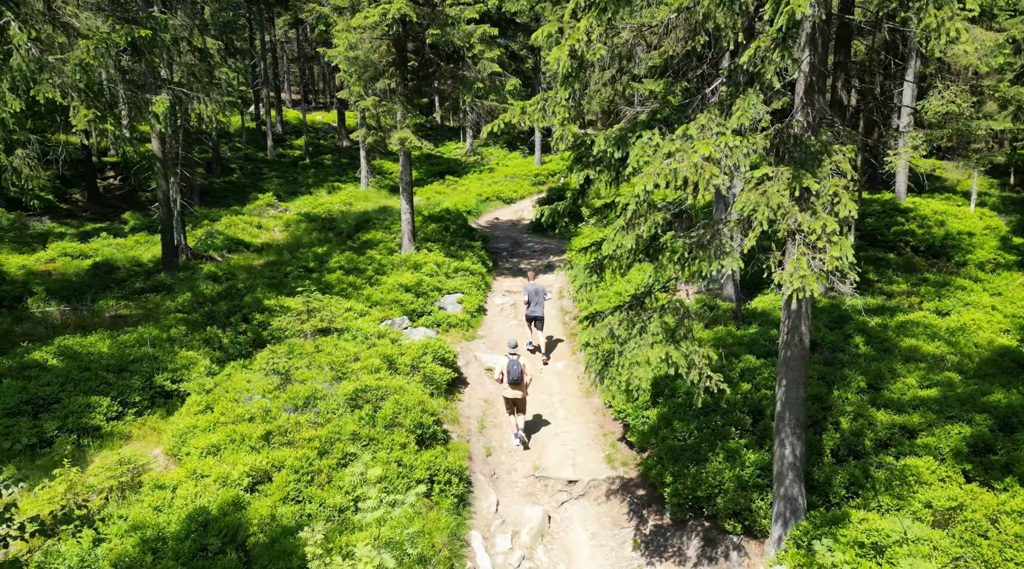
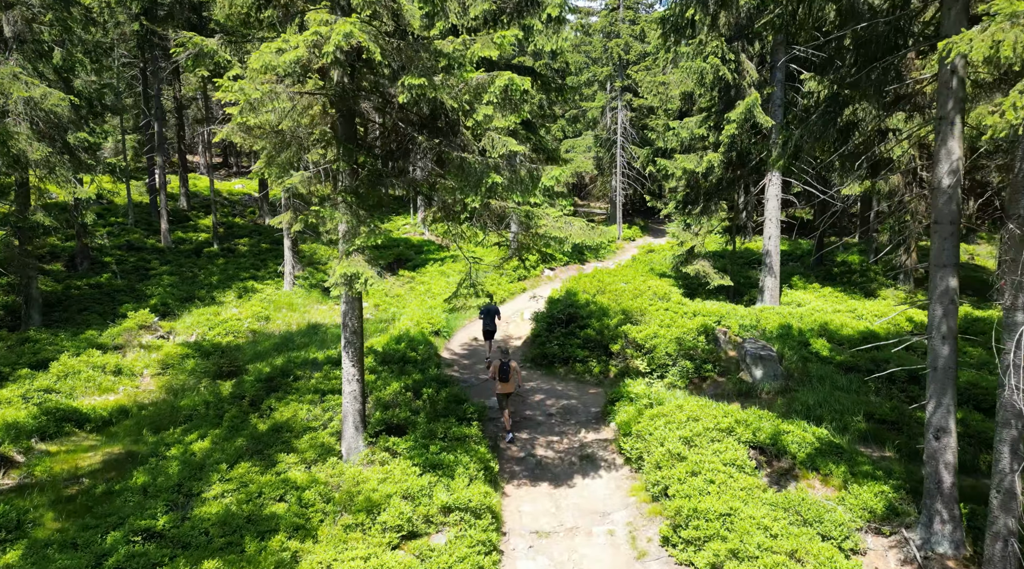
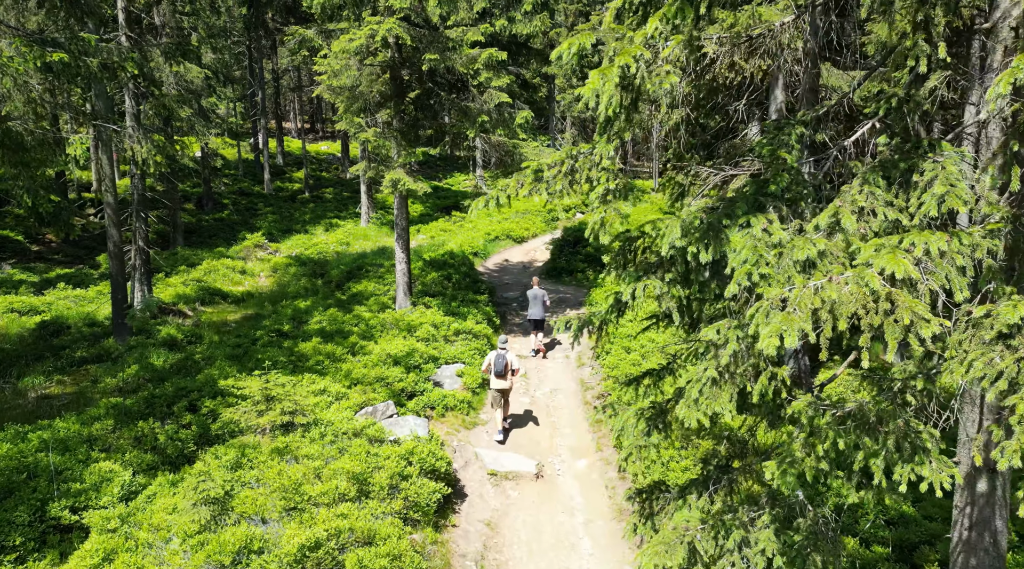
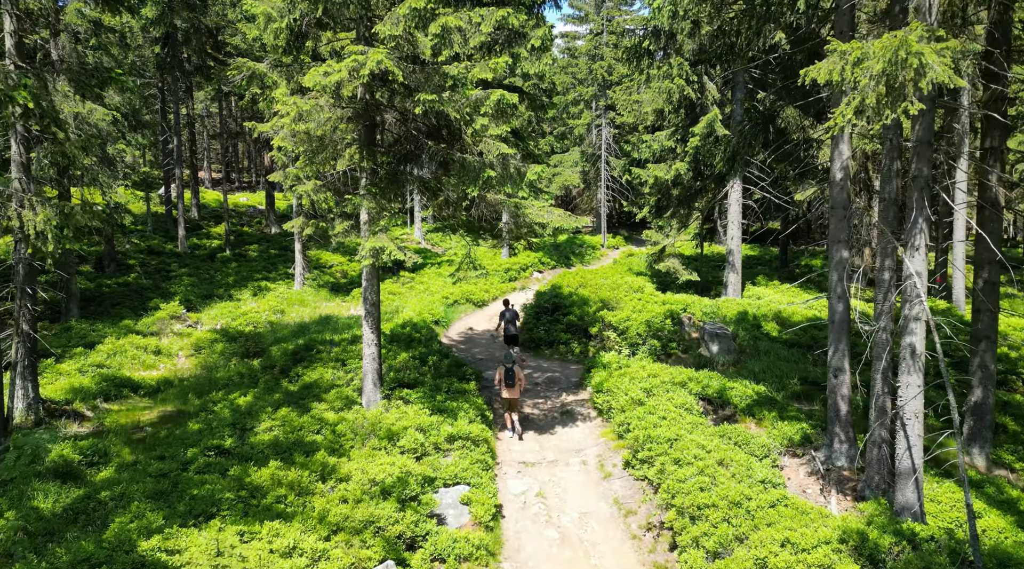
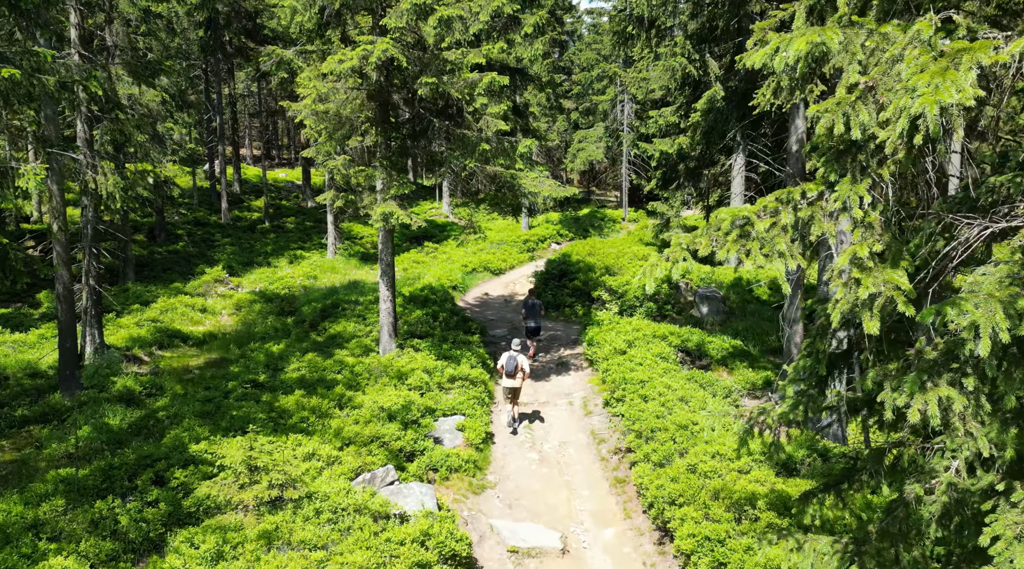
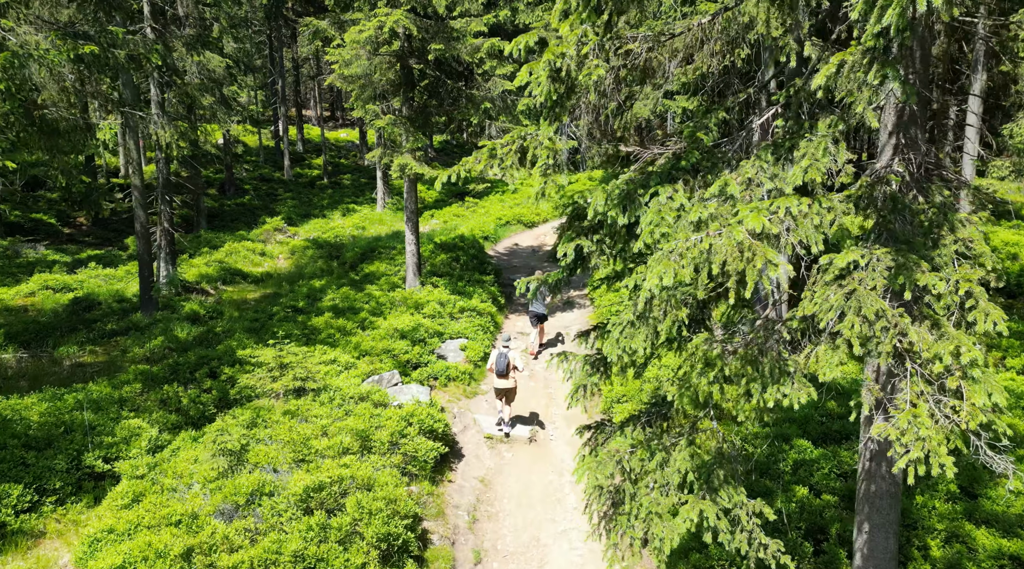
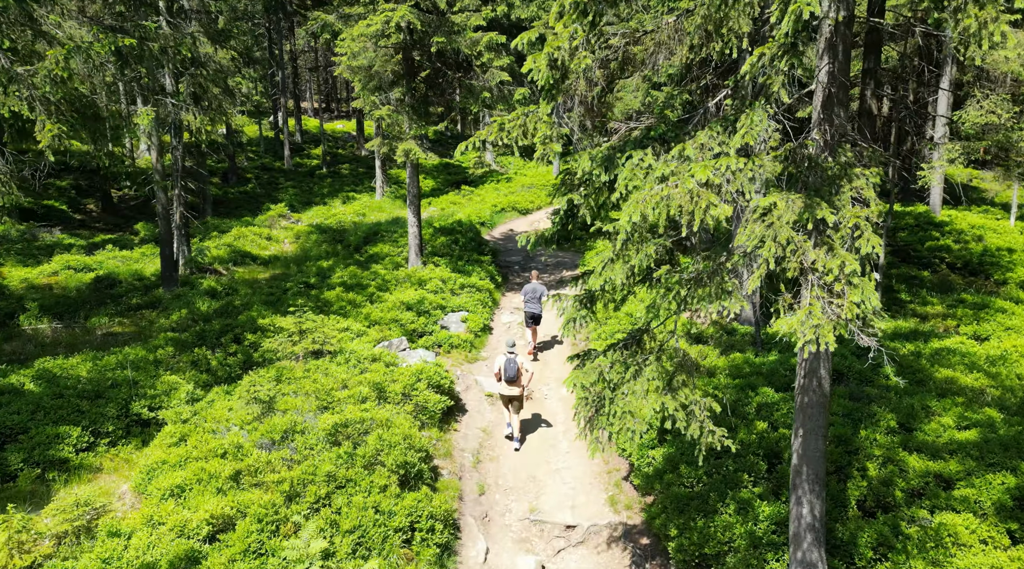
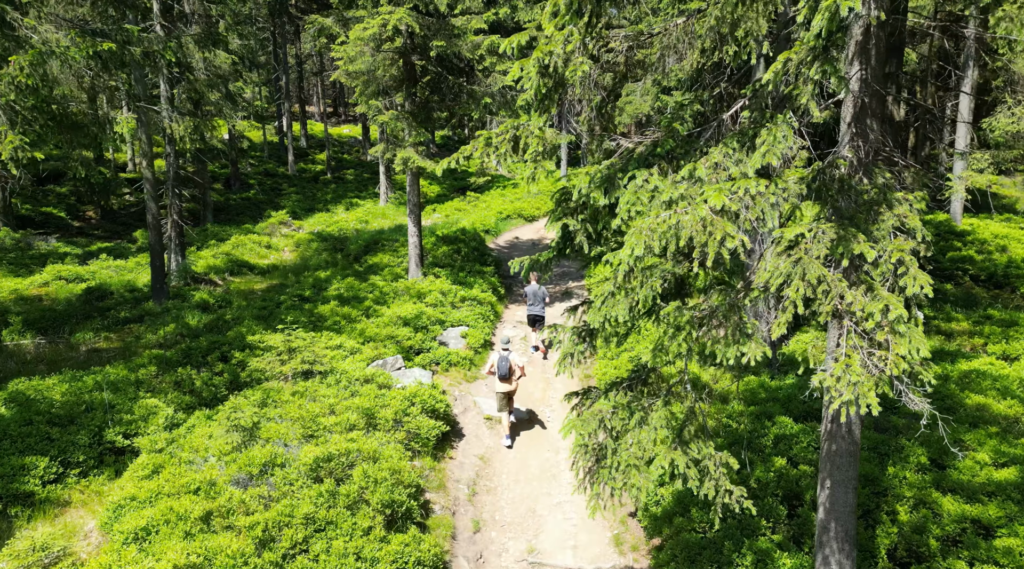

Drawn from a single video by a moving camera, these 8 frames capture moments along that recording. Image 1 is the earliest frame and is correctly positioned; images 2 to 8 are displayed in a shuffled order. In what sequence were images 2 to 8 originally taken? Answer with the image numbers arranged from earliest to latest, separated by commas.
7, 8, 6, 3, 5, 4, 2
